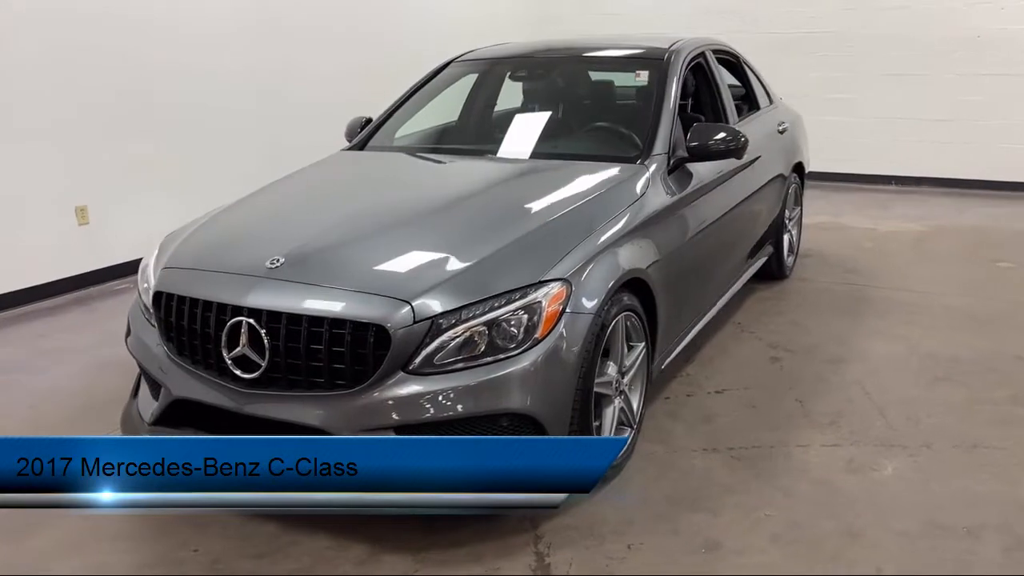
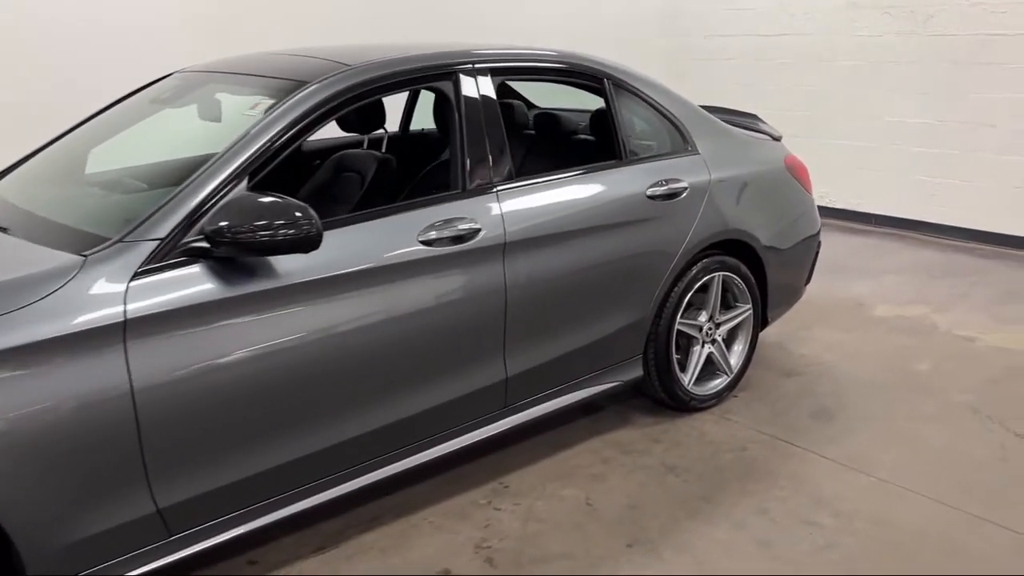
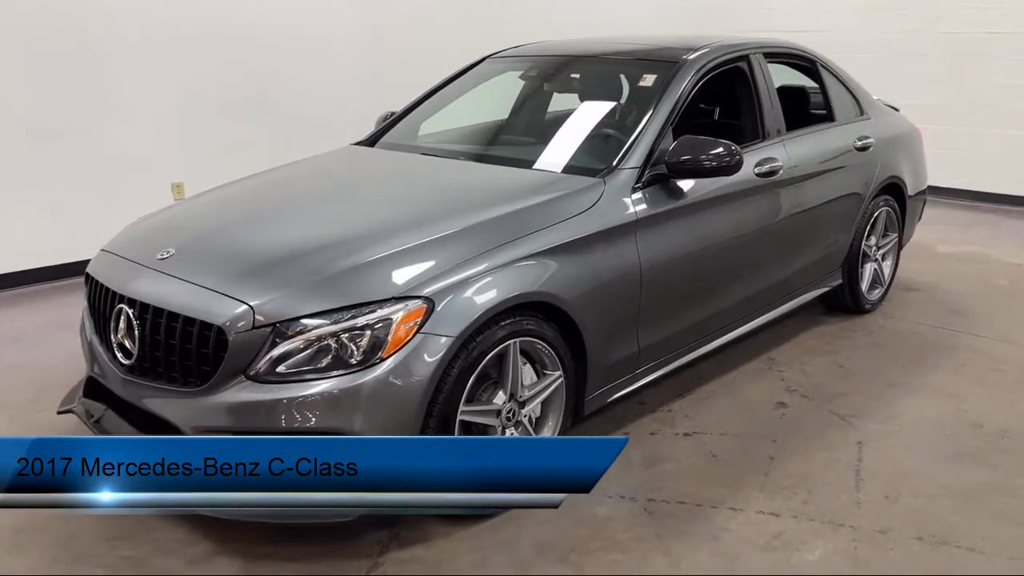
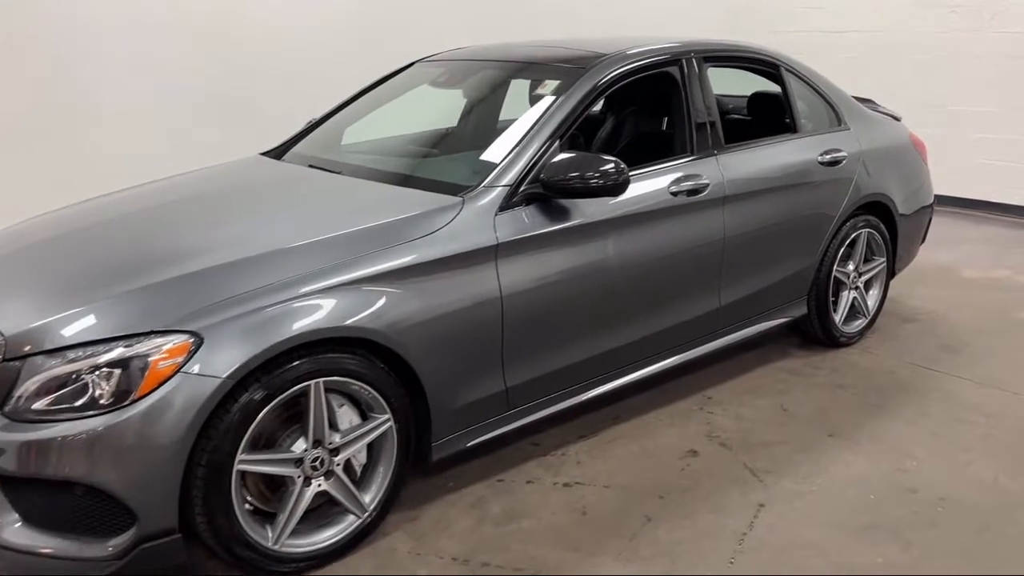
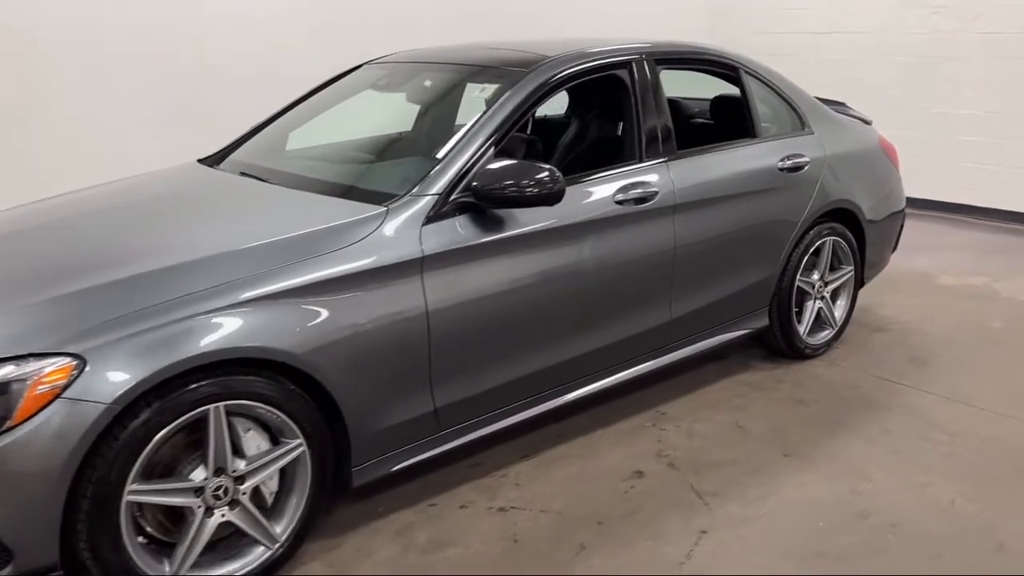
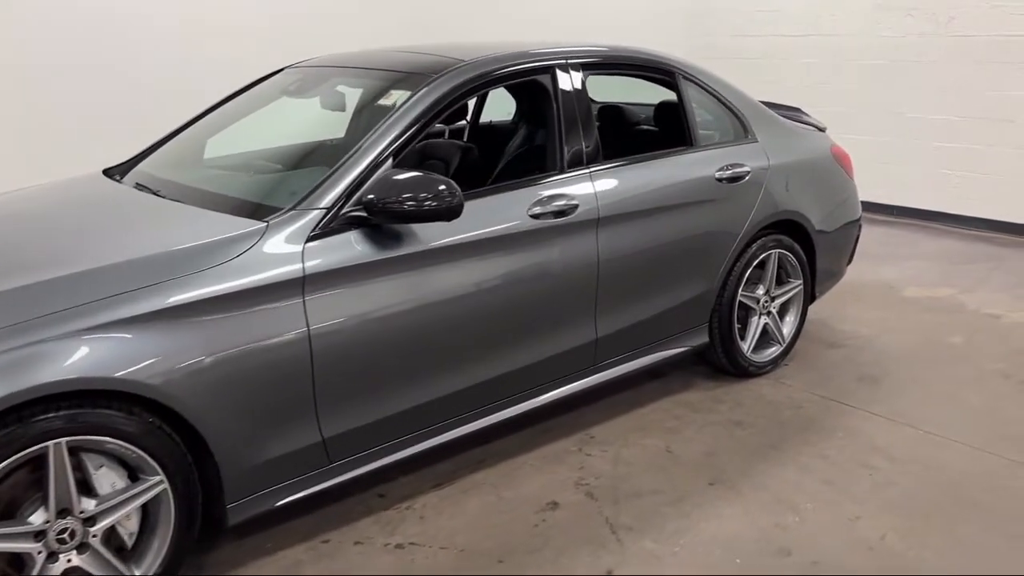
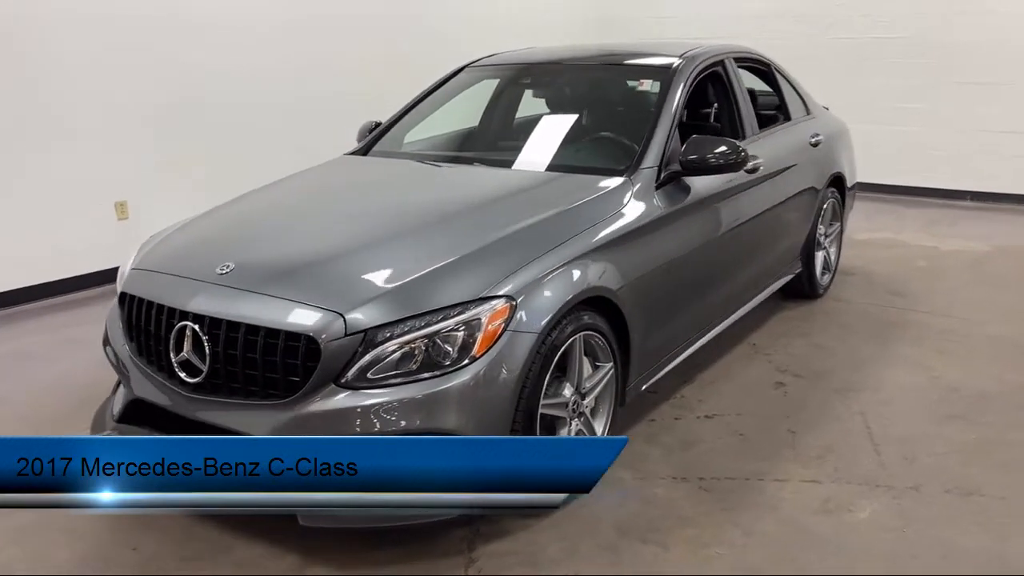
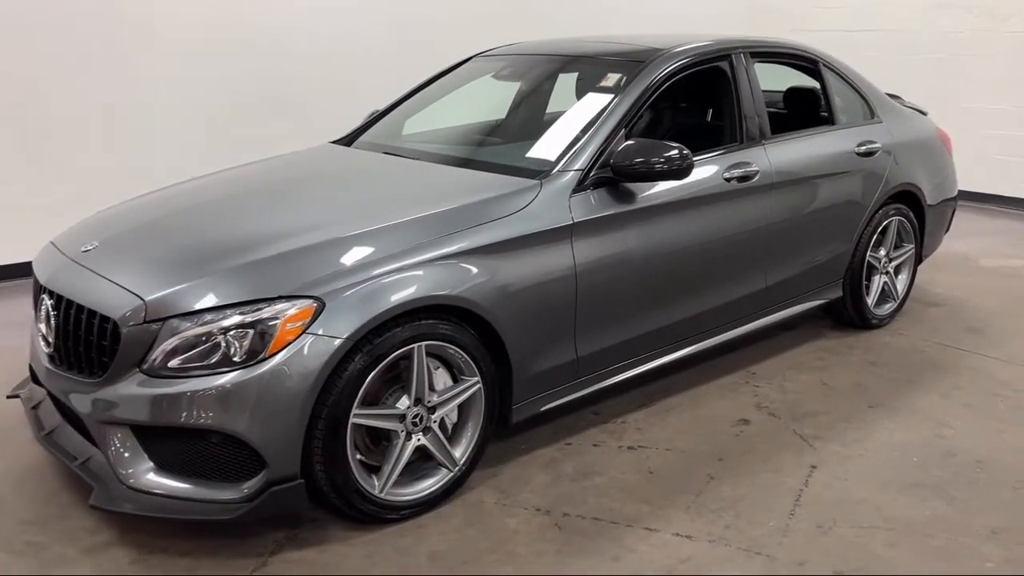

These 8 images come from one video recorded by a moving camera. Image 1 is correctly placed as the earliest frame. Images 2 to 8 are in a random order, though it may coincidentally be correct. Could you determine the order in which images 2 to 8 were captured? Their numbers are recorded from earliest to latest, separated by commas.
7, 3, 8, 4, 5, 6, 2
